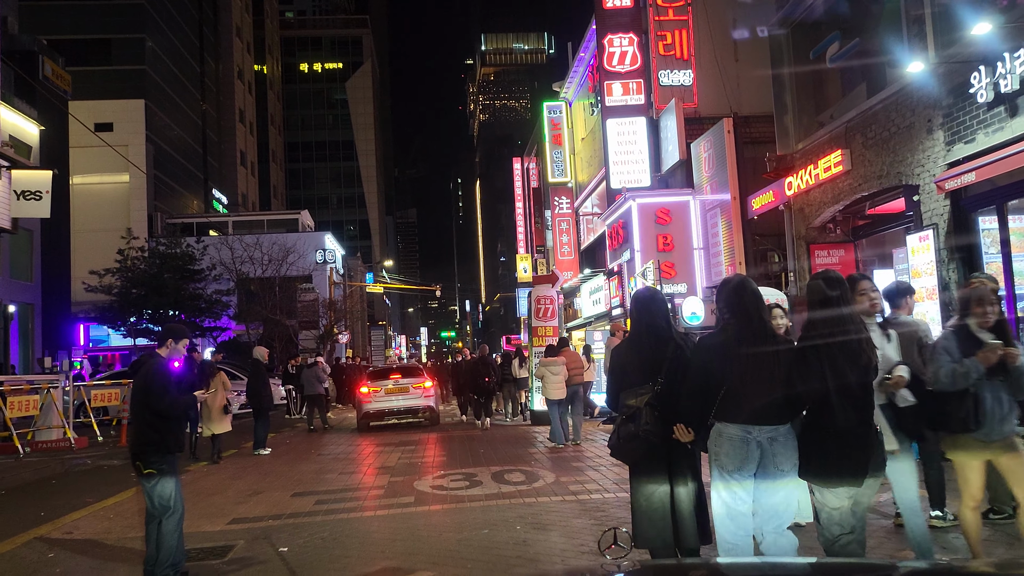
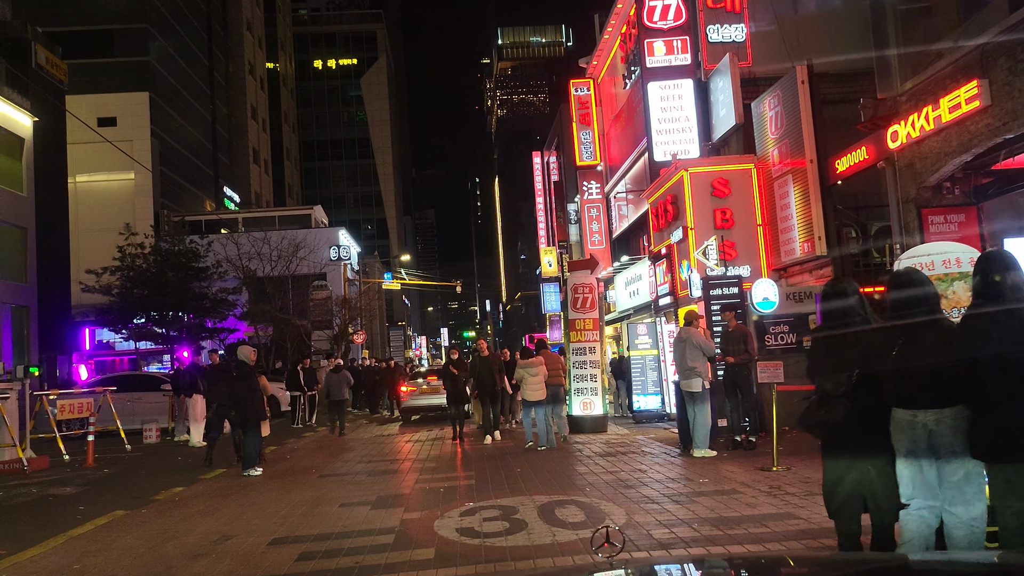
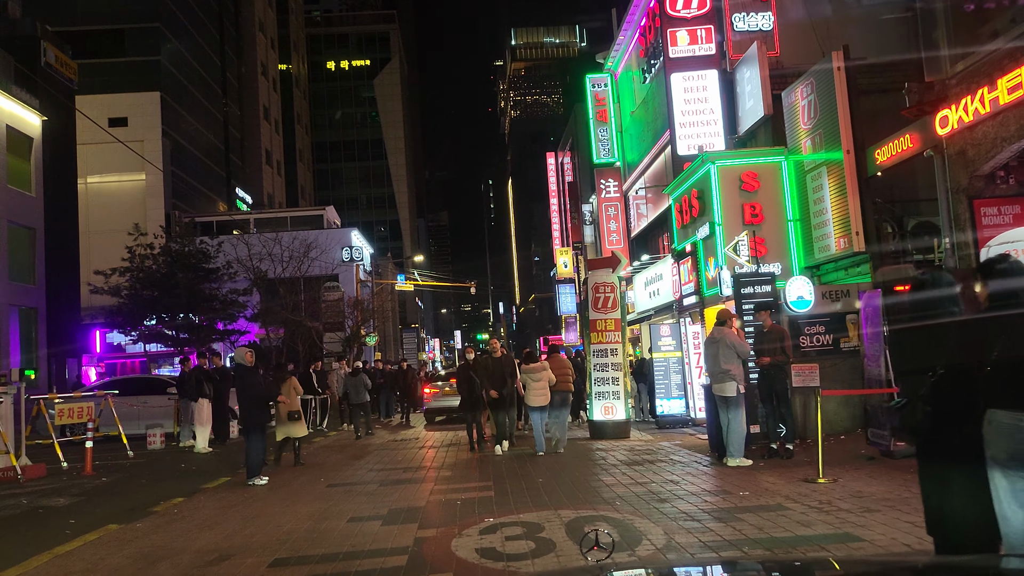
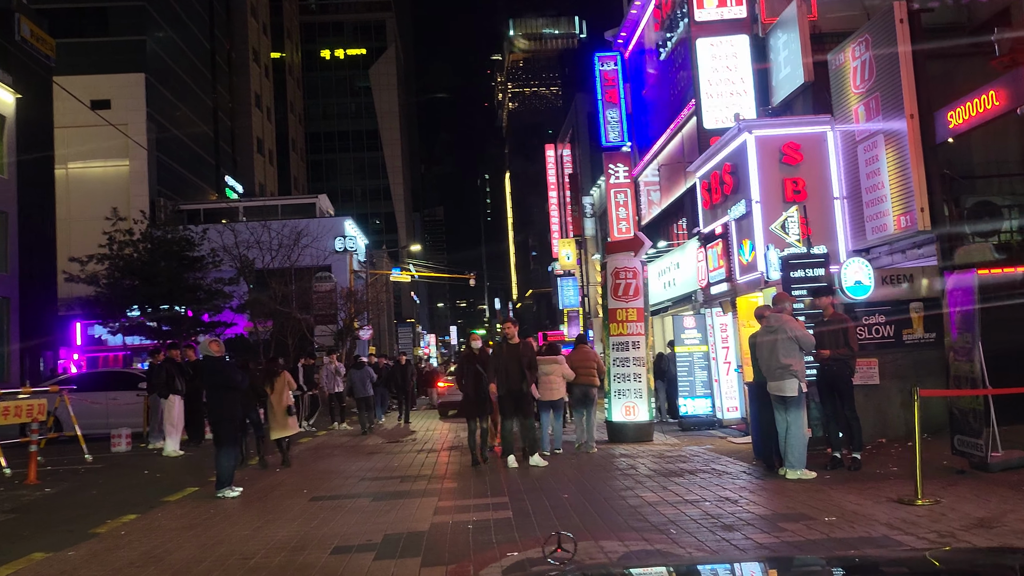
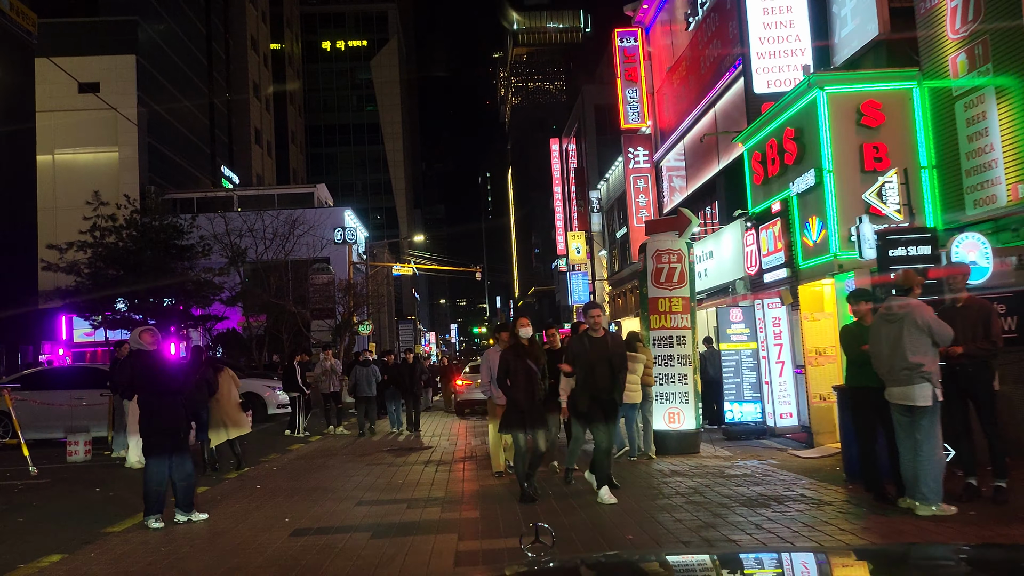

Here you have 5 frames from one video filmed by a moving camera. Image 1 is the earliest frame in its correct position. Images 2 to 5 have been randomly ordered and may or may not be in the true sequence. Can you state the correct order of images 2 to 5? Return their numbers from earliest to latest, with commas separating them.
2, 3, 4, 5
